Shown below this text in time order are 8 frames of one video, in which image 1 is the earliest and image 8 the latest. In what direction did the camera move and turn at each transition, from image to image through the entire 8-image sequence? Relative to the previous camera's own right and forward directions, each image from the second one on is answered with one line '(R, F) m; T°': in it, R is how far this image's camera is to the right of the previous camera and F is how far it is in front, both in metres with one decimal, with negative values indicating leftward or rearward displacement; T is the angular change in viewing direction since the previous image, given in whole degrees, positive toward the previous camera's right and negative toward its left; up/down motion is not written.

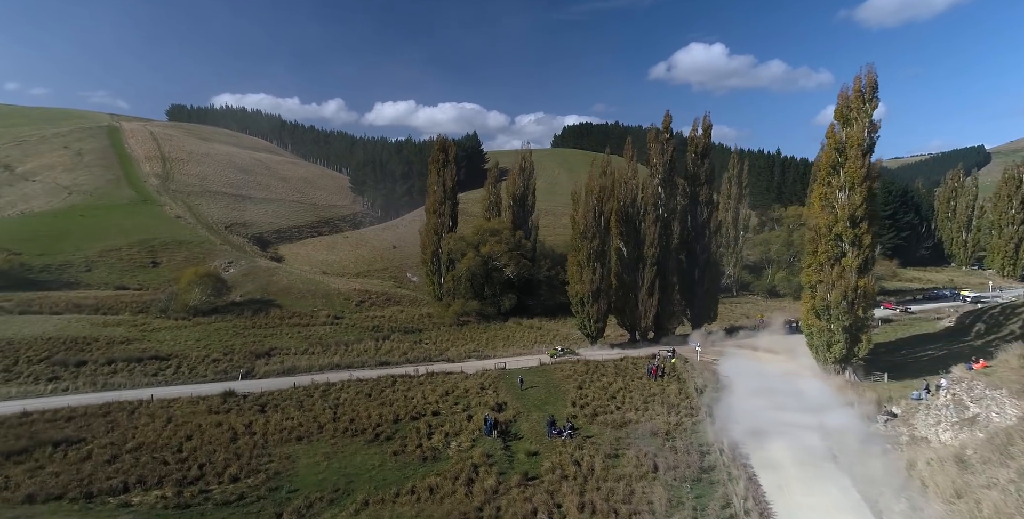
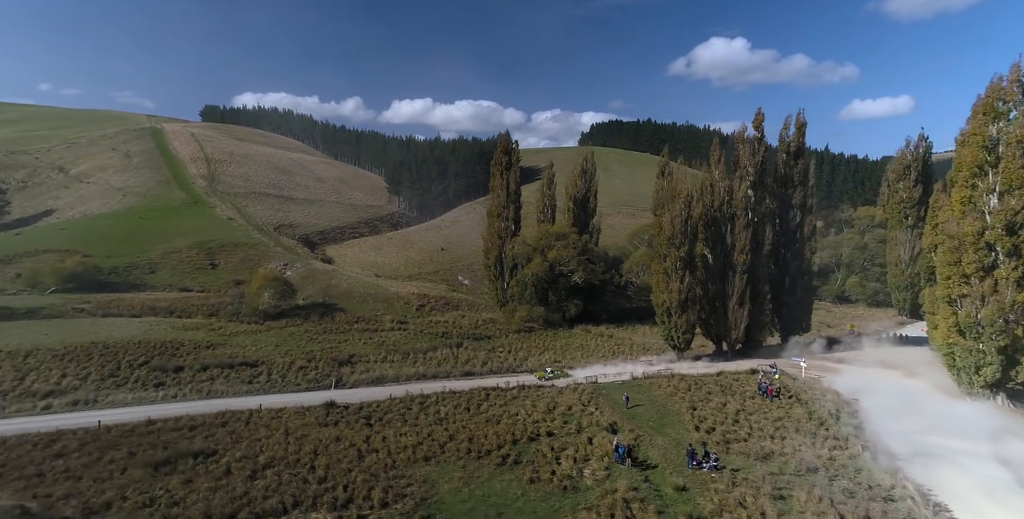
(-1.1, +0.2) m; -6°
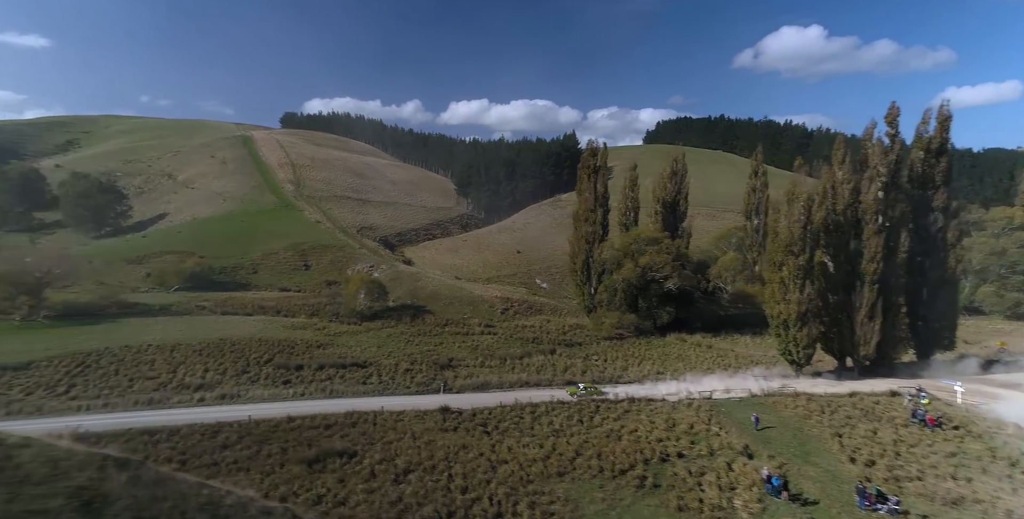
(-0.8, -0.1) m; -9°
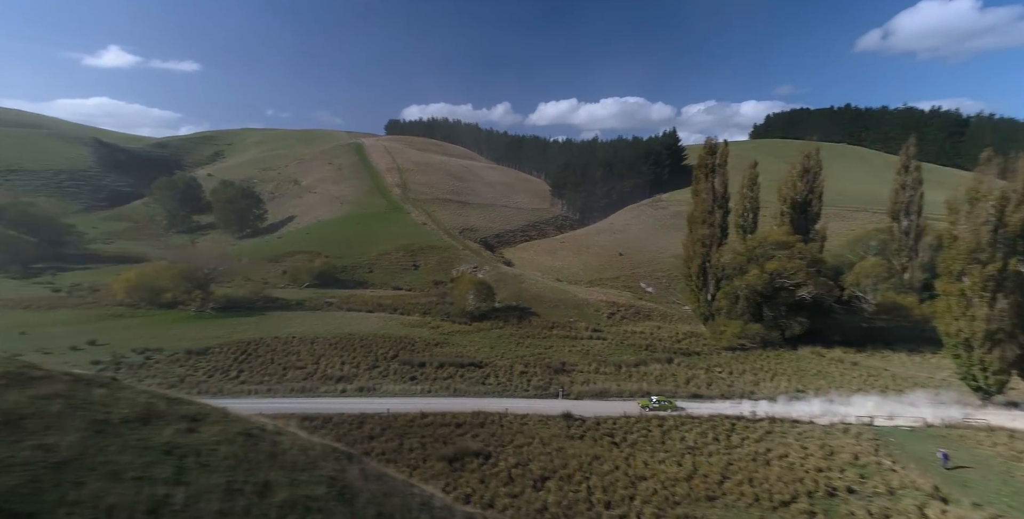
(-0.6, 0.0) m; -11°
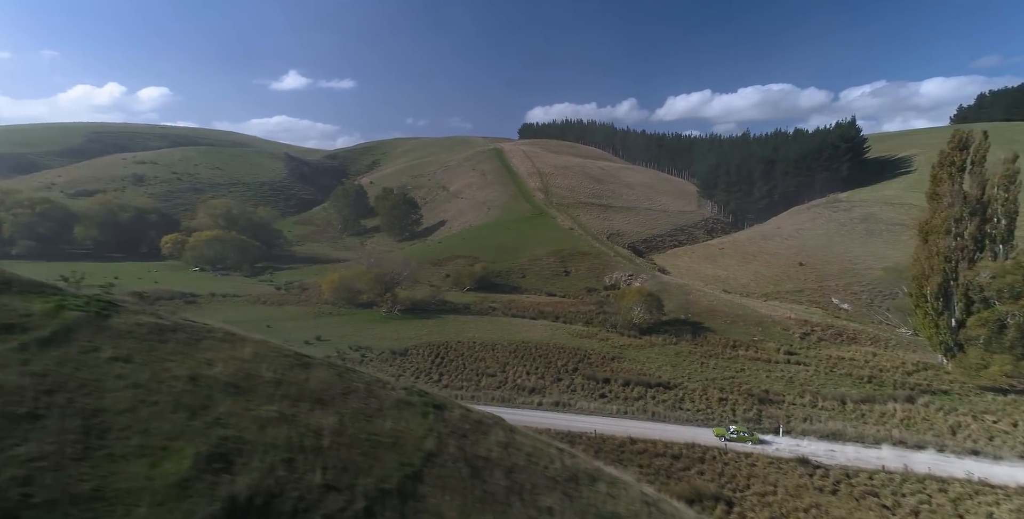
(-1.6, +0.3) m; -17°
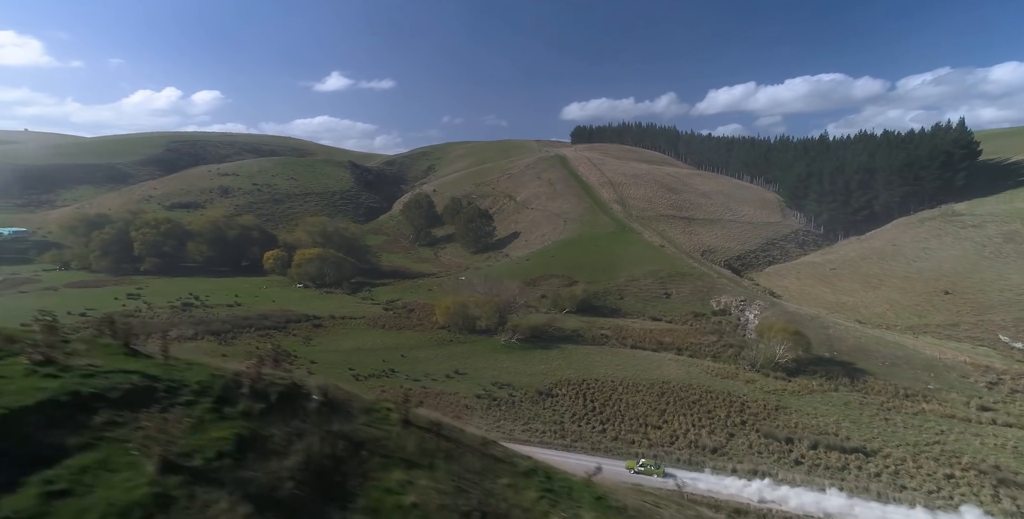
(-3.6, -0.1) m; -9°
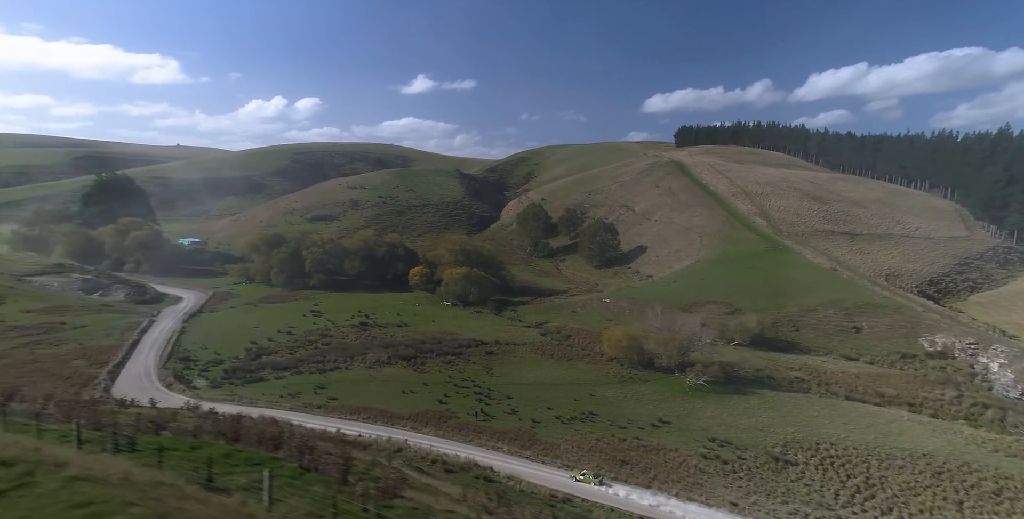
(-5.1, 0.0) m; -15°
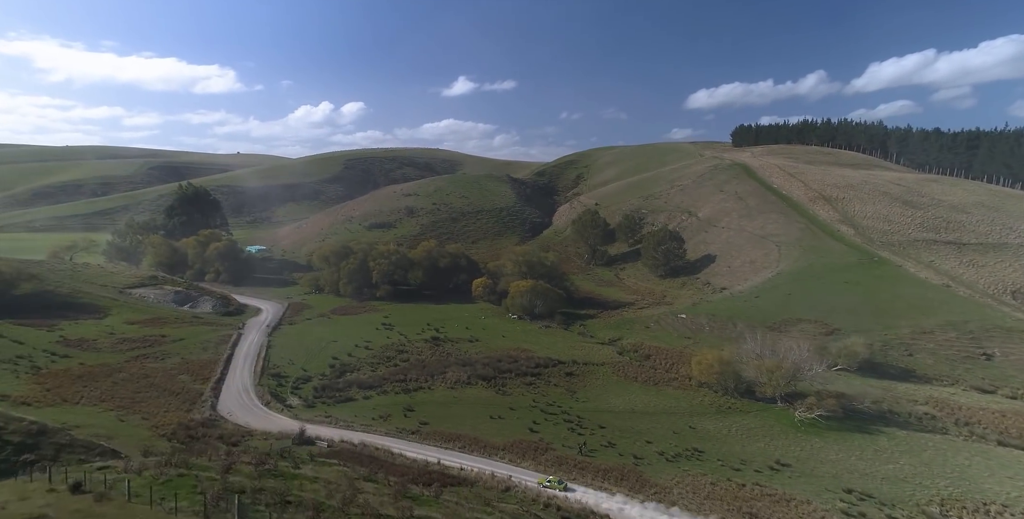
(-2.1, +1.6) m; -8°
